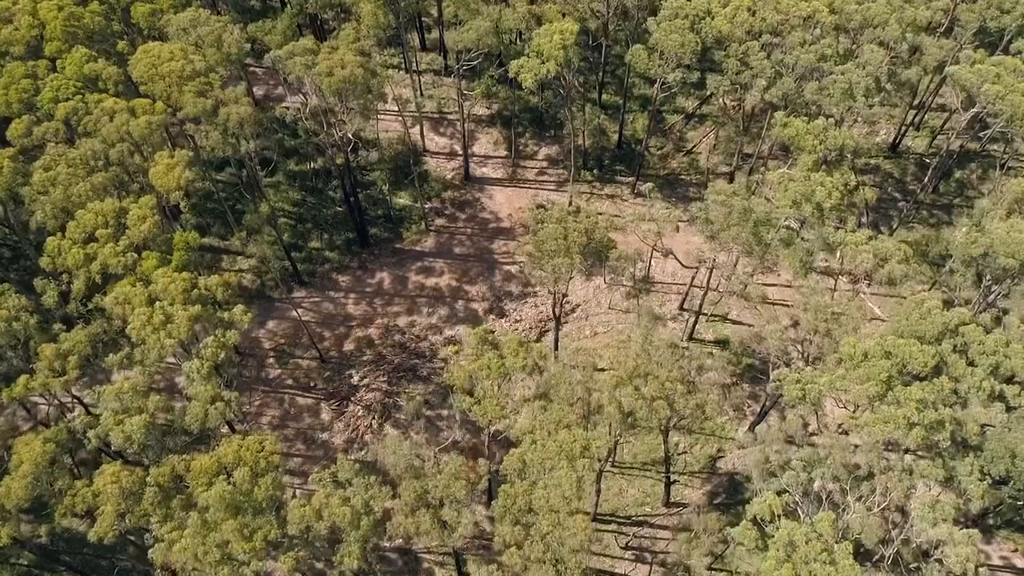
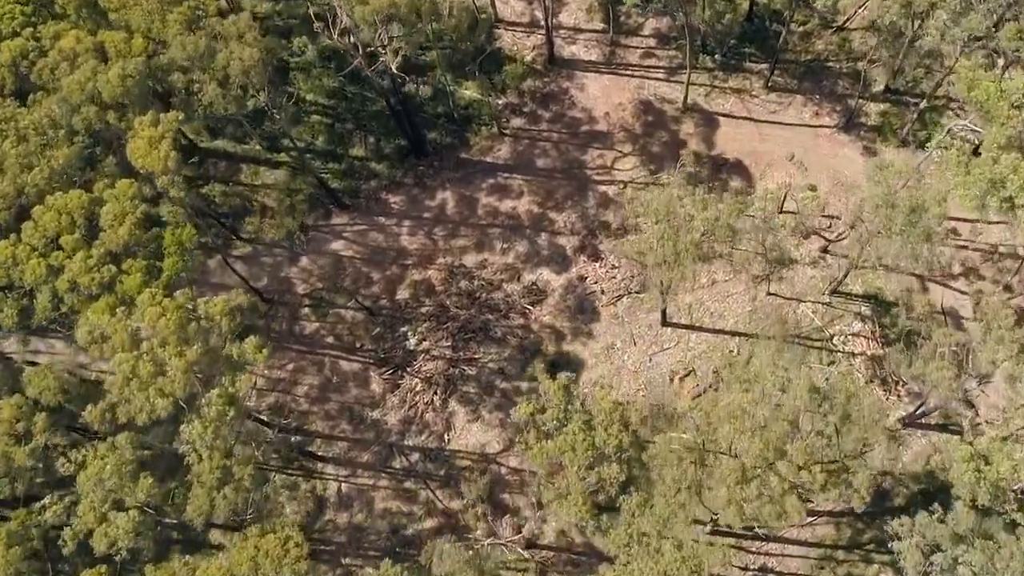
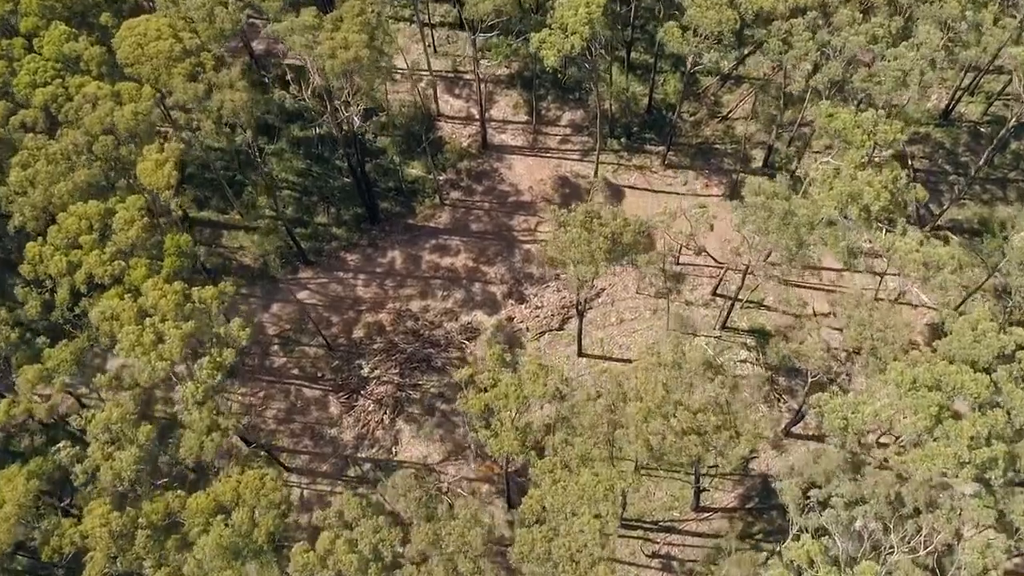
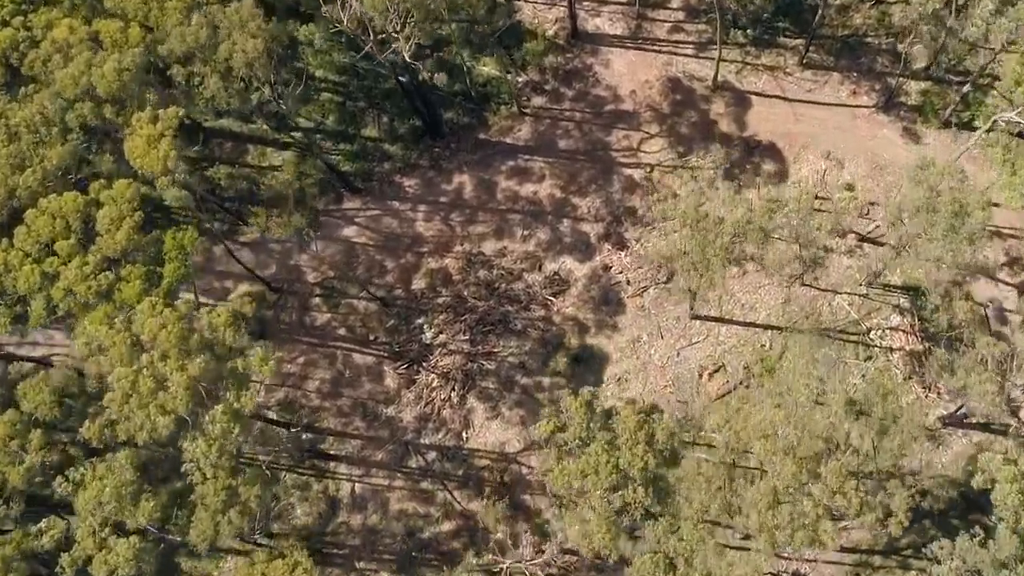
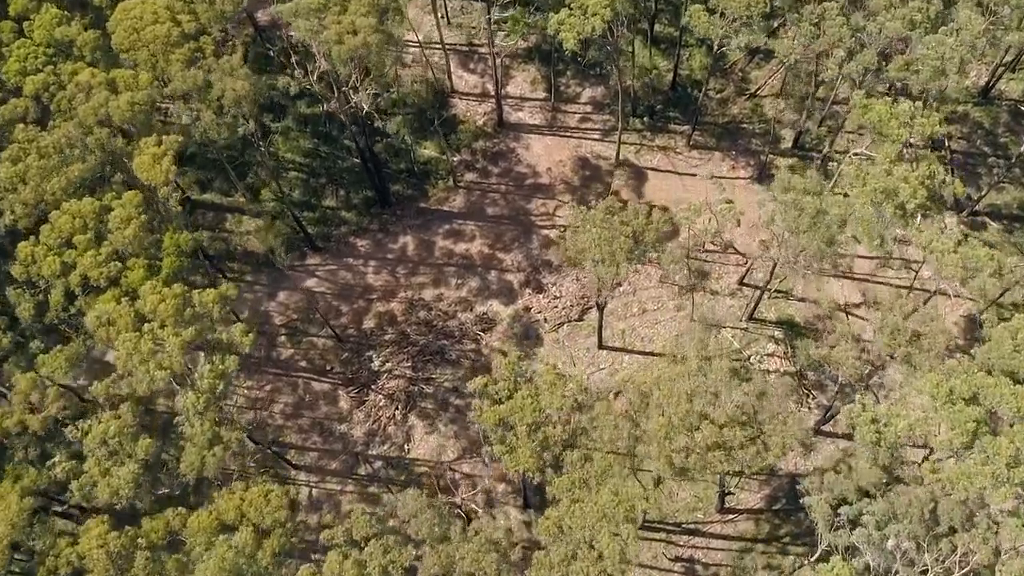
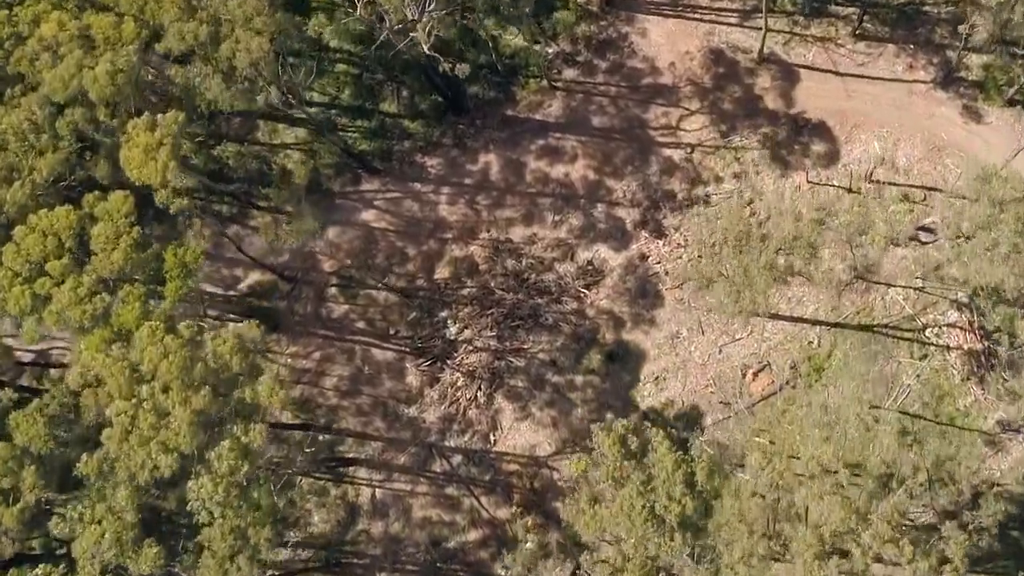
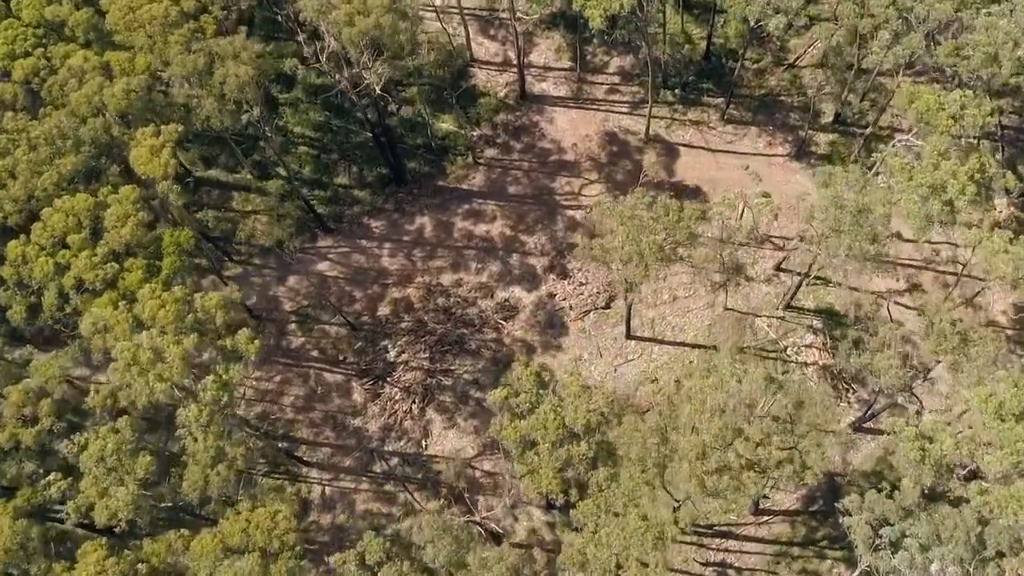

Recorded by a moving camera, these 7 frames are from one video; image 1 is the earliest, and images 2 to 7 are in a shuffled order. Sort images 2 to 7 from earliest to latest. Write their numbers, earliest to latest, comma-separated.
3, 5, 7, 2, 4, 6
